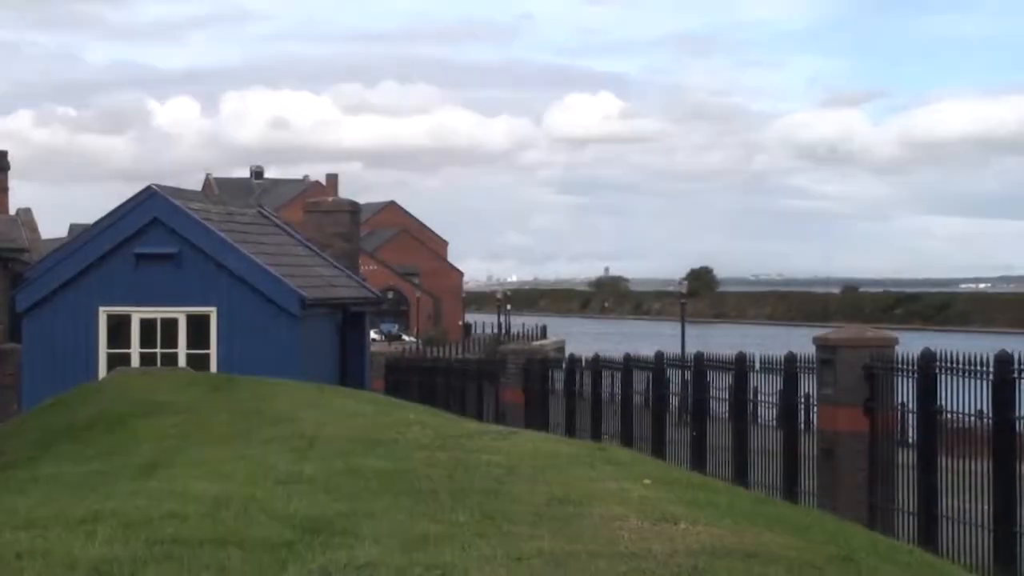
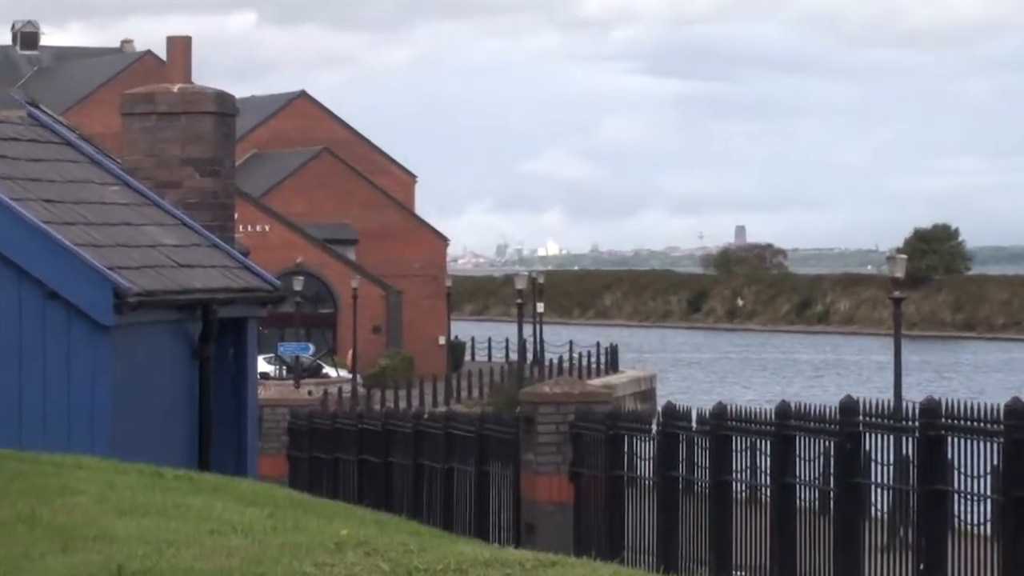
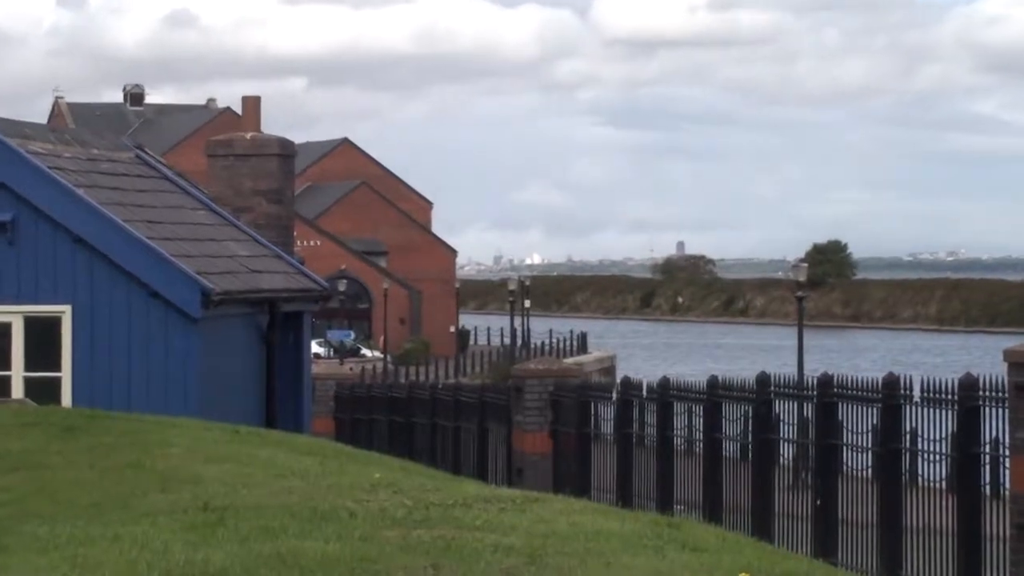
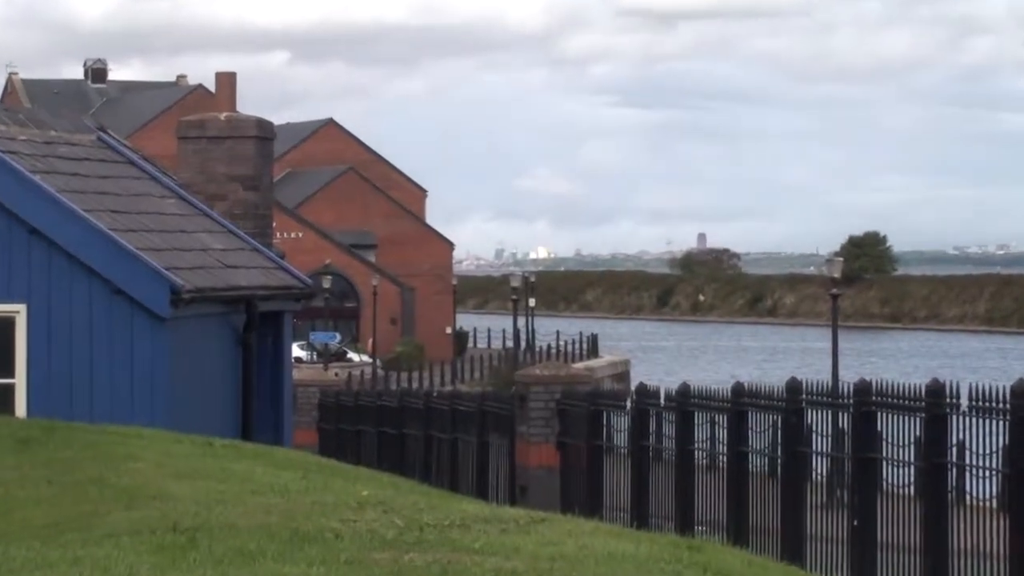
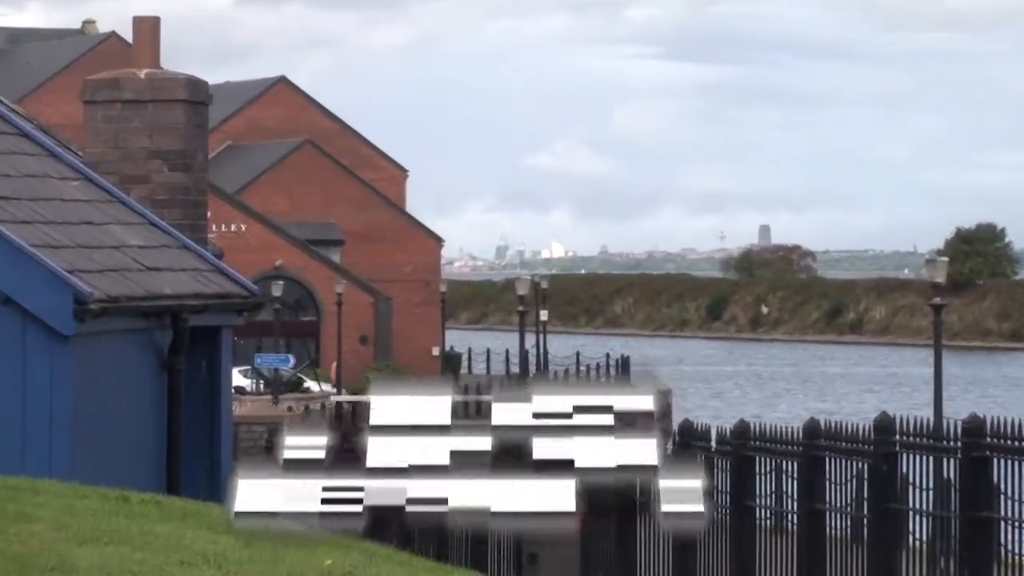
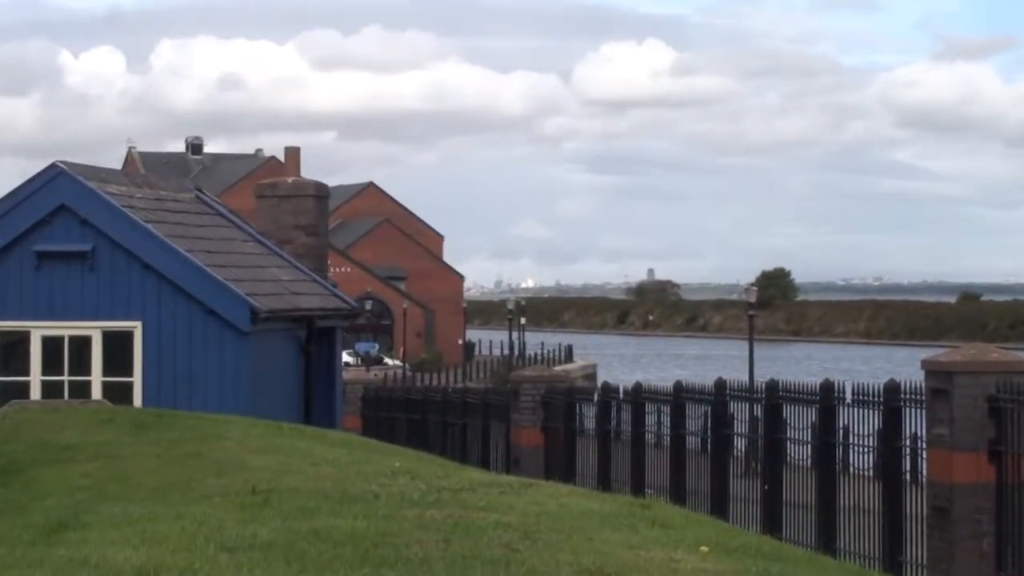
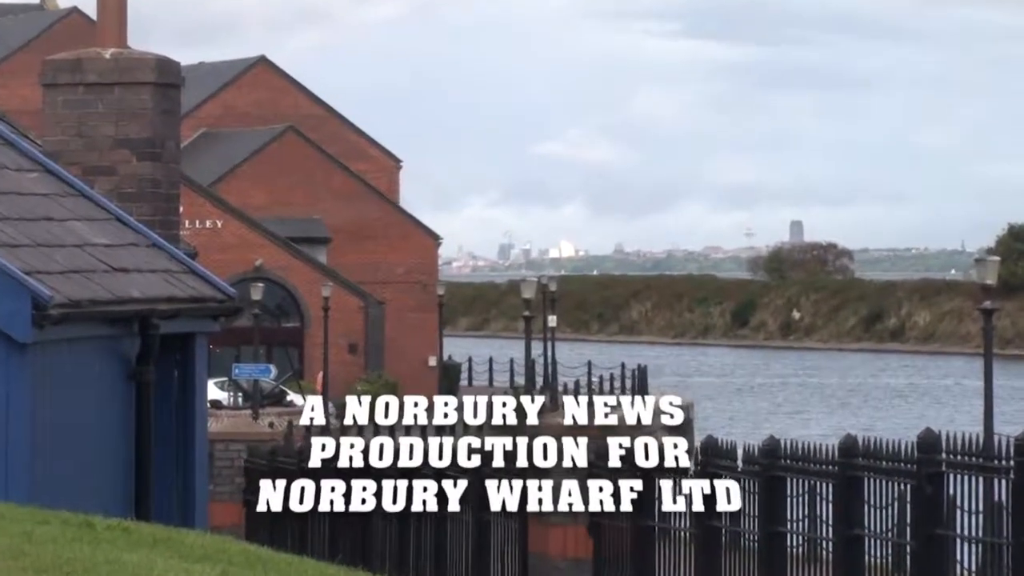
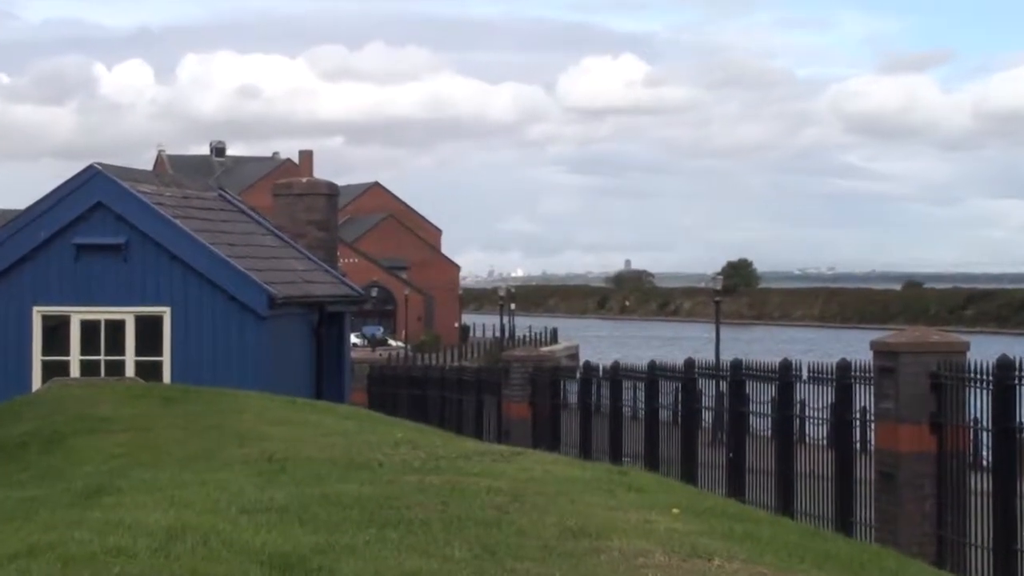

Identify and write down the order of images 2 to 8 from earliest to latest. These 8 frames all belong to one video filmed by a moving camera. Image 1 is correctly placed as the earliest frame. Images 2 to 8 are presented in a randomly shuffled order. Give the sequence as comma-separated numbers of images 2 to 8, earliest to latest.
8, 6, 3, 4, 2, 5, 7
